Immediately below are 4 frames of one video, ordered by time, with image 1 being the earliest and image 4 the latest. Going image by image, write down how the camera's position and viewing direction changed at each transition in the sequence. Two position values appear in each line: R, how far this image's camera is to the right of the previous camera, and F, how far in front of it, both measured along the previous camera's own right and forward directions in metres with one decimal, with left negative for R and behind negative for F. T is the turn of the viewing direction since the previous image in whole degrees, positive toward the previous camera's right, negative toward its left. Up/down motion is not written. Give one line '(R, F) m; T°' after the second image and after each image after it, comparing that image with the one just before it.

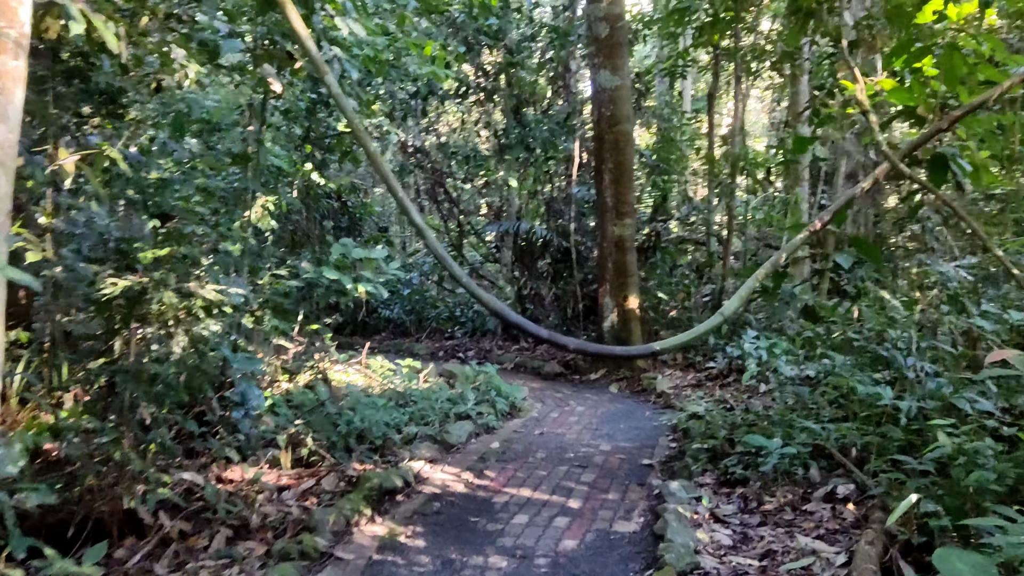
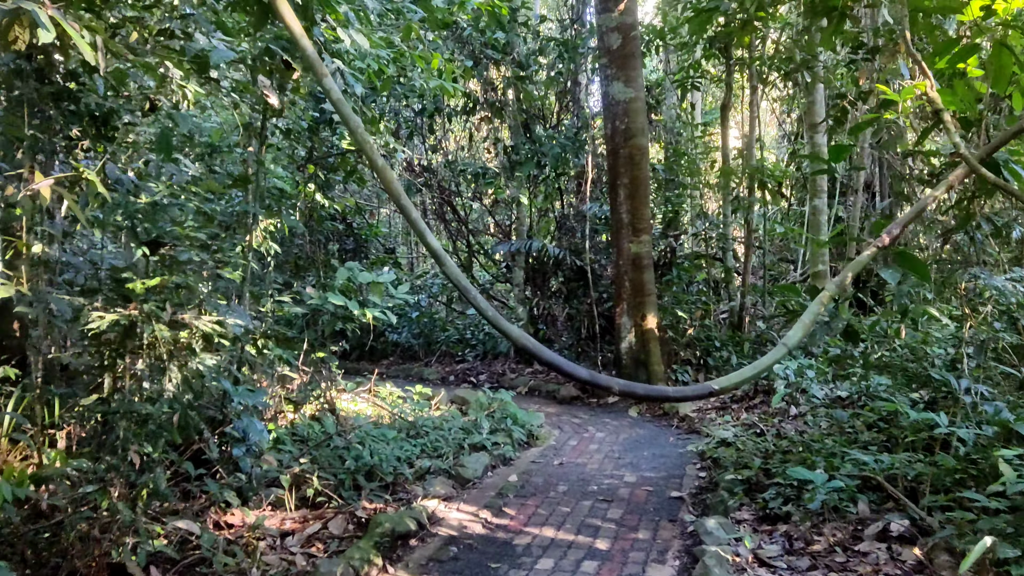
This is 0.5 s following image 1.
(0.0, +0.2) m; 0°
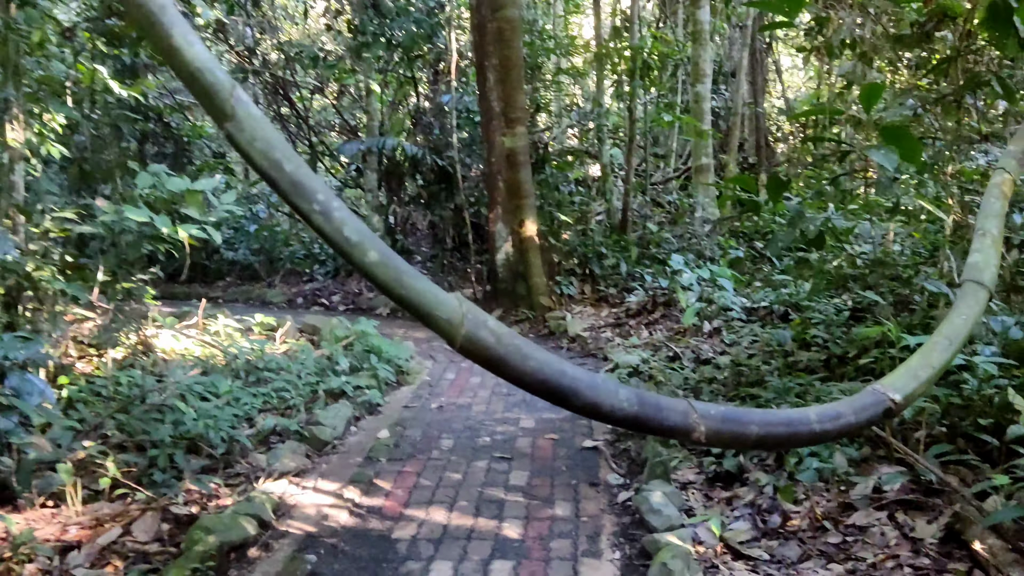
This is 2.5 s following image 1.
(0.0, +0.8) m; +9°
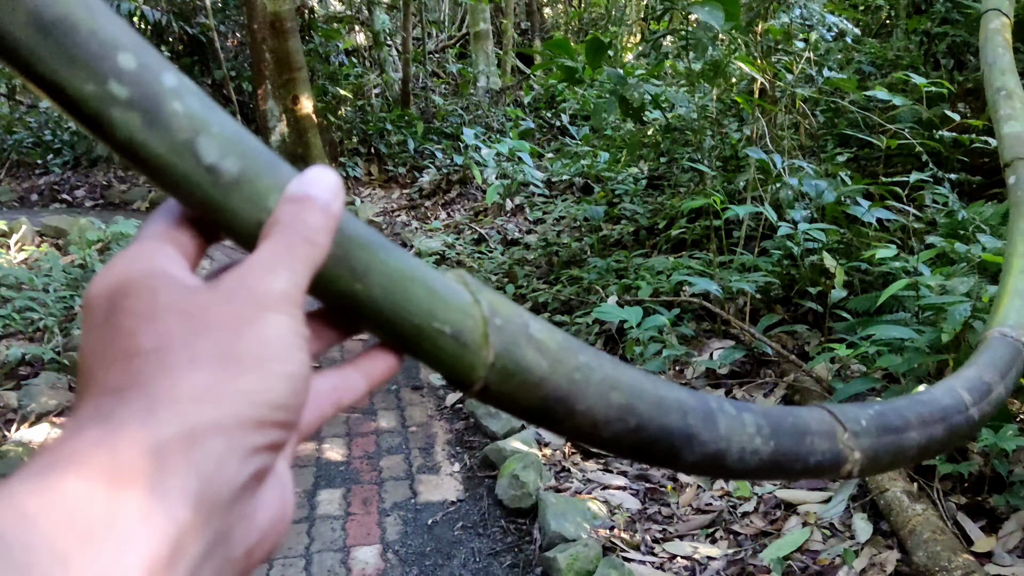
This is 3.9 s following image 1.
(-0.1, +0.3) m; +14°
